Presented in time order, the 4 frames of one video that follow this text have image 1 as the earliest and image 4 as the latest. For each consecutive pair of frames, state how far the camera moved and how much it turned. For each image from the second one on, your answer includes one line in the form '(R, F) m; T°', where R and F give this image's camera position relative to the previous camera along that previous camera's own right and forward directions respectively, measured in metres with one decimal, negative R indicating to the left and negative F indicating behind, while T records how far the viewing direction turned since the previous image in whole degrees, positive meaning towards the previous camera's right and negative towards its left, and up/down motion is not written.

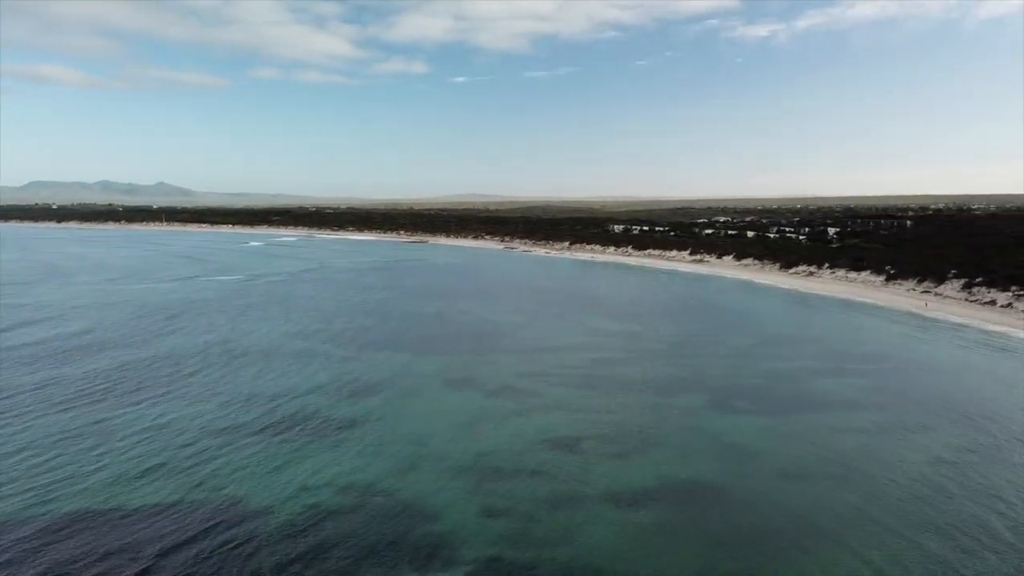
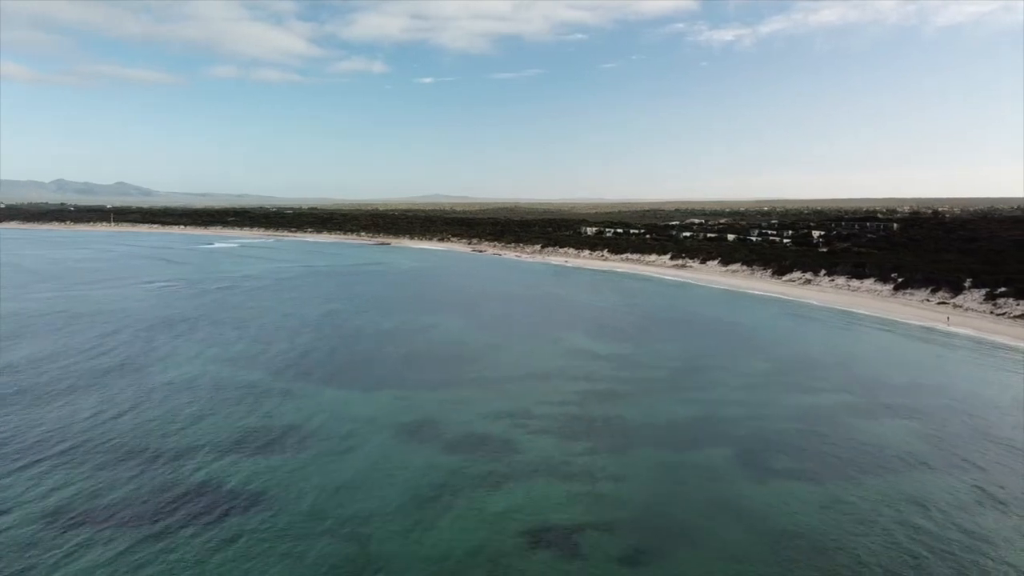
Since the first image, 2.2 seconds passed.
(-0.1, +3.4) m; +2°
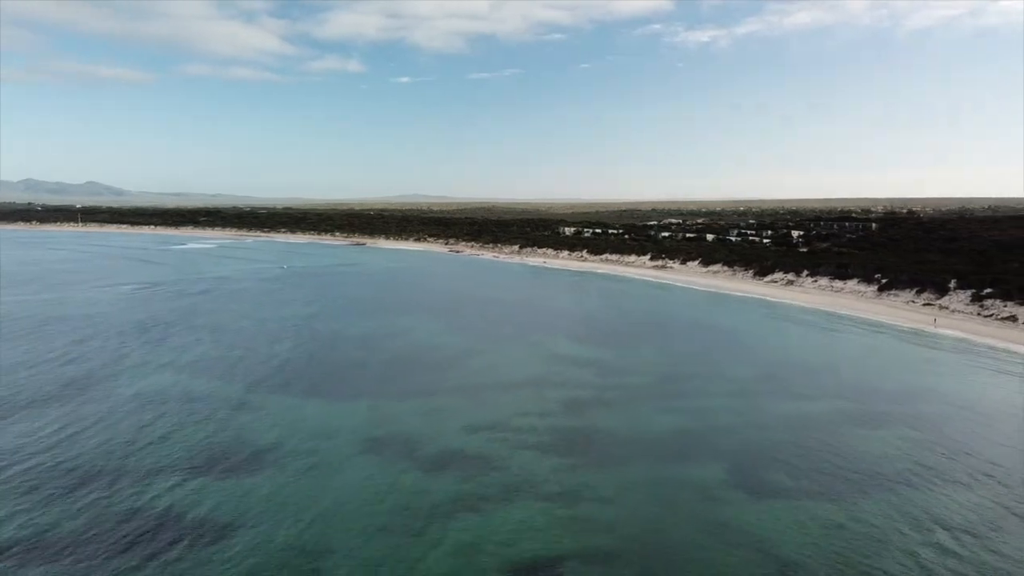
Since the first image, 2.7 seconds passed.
(0.0, +0.9) m; +2°
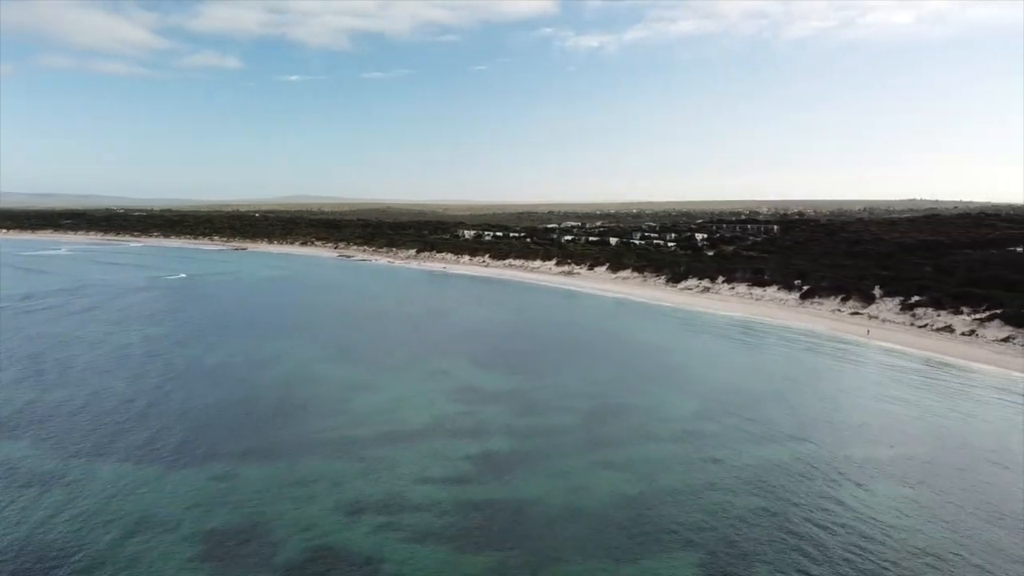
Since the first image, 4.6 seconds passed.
(0.0, +3.1) m; +7°
